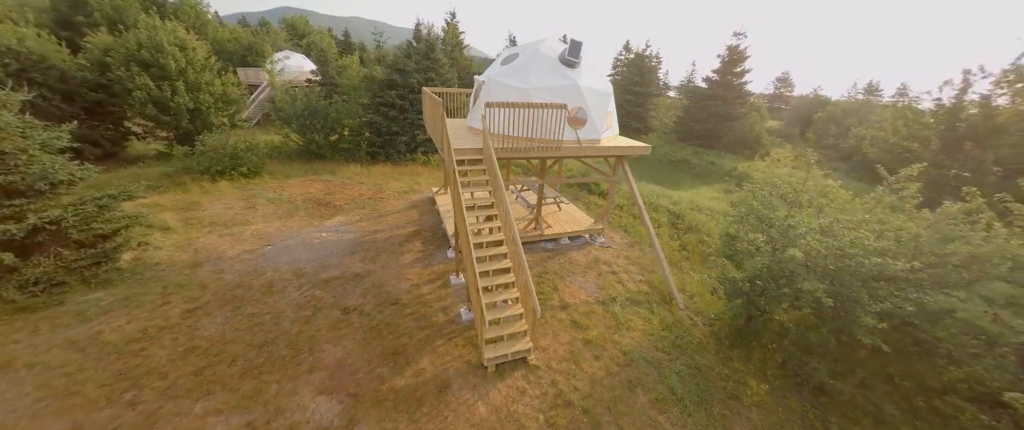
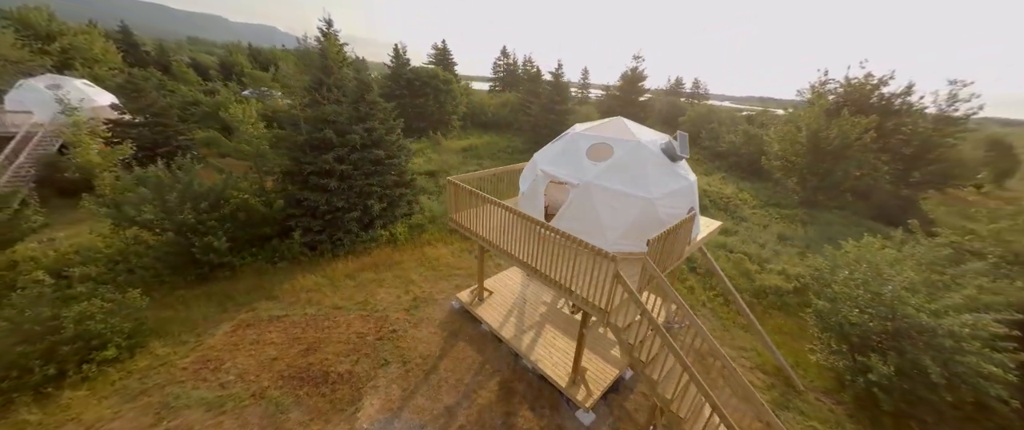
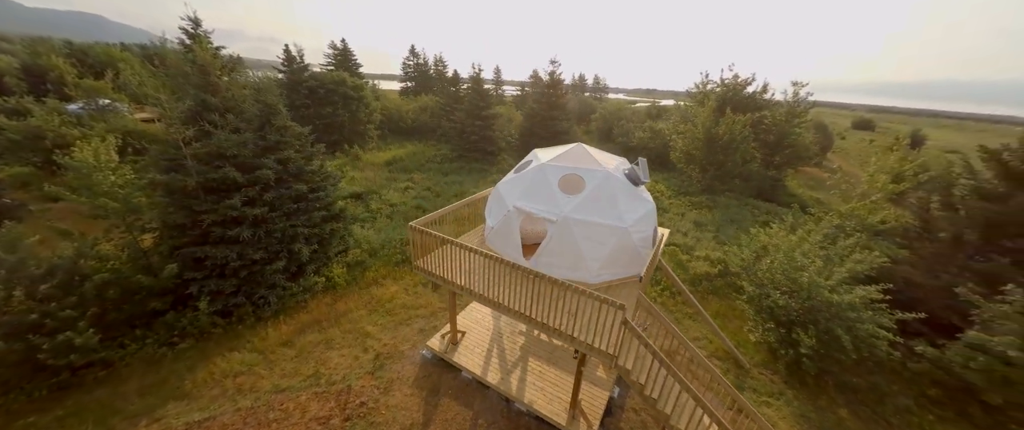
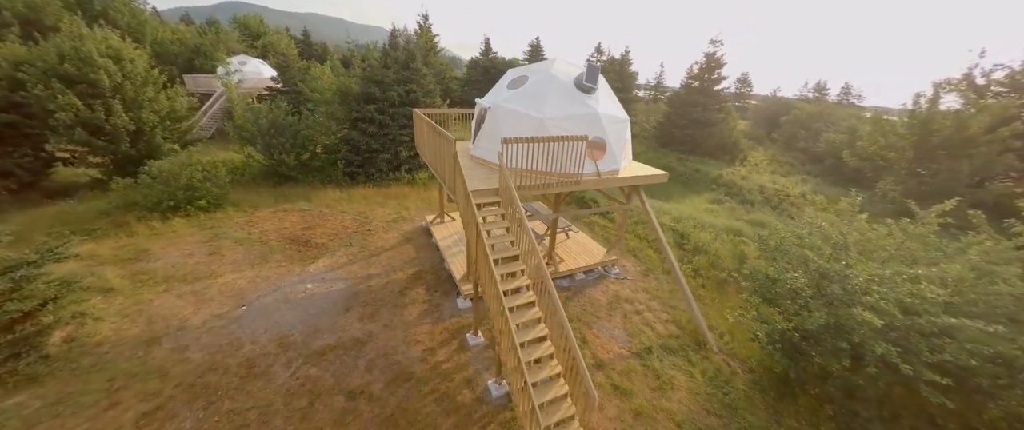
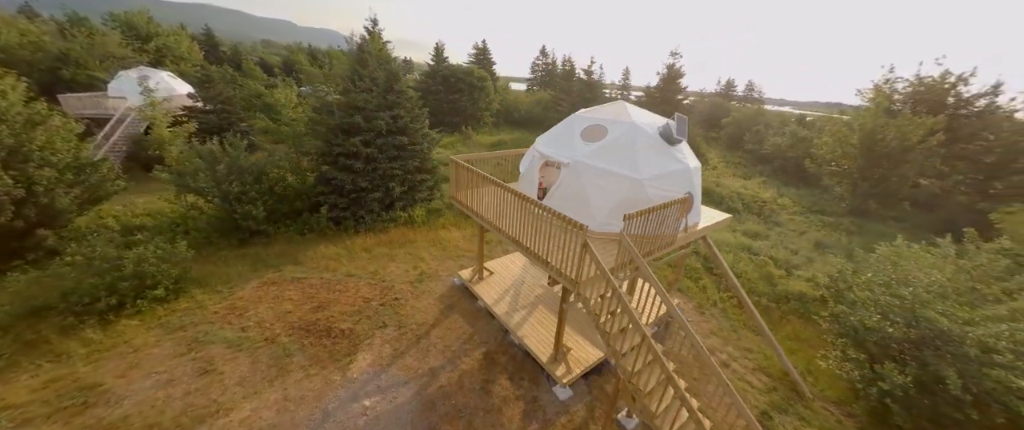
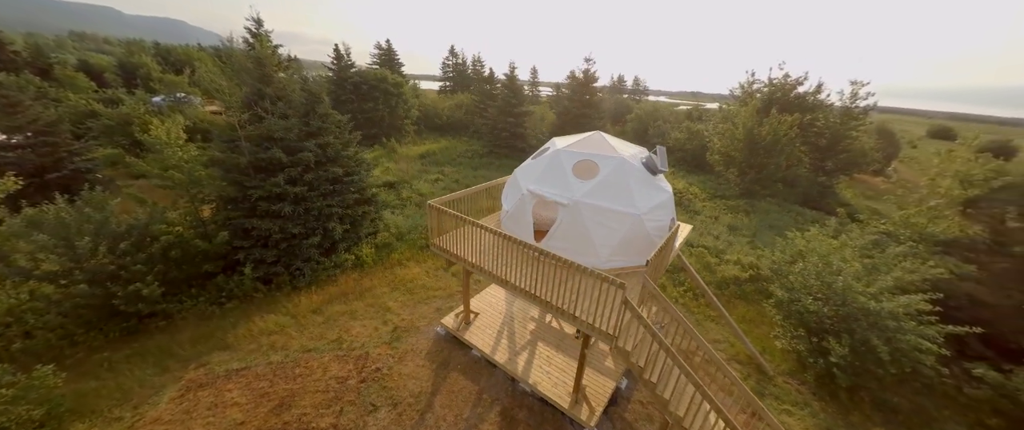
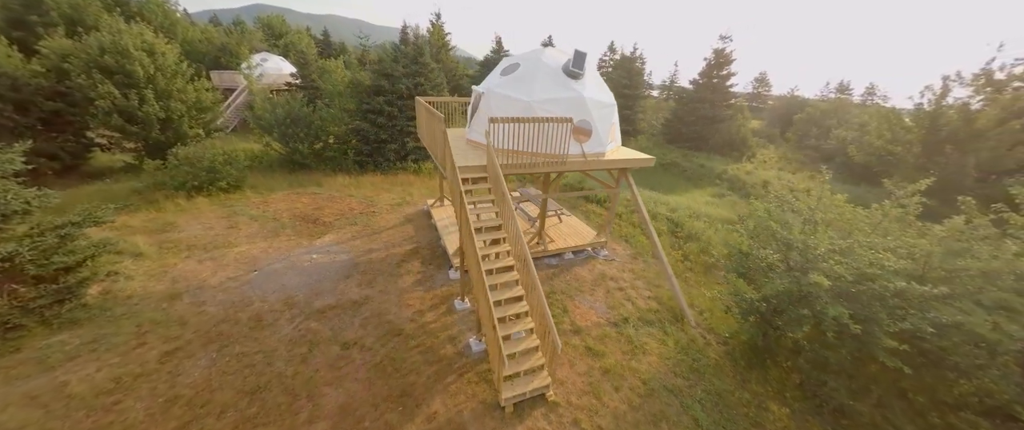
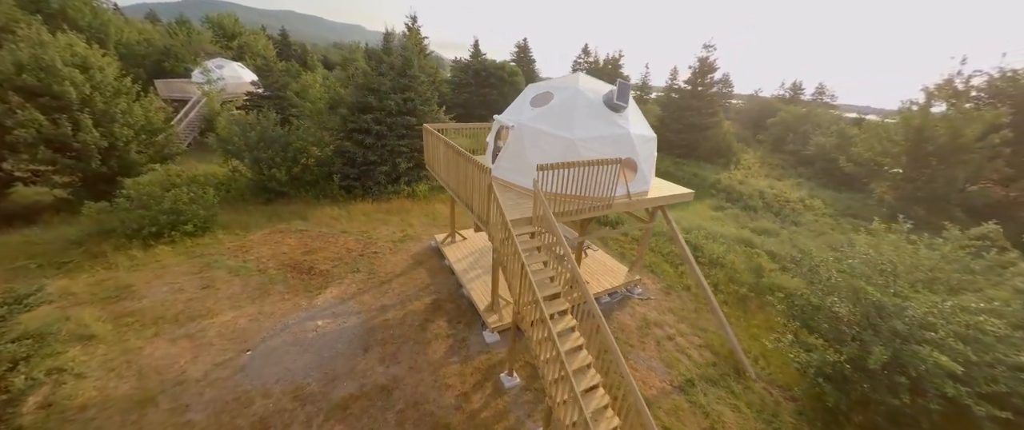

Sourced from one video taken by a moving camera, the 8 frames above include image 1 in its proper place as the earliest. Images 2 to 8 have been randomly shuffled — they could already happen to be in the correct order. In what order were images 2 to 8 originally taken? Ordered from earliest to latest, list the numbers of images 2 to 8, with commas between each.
7, 4, 8, 5, 2, 6, 3
